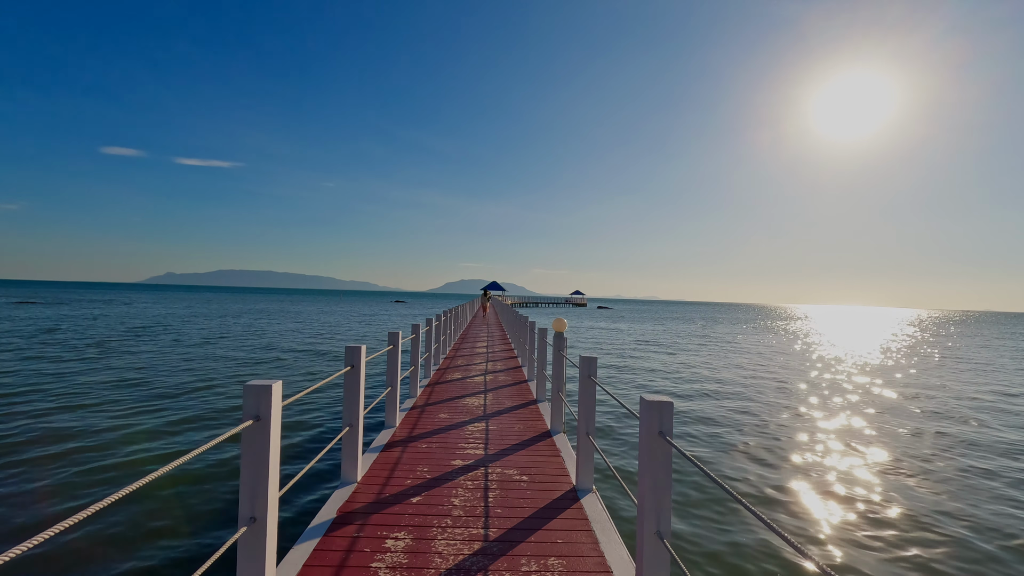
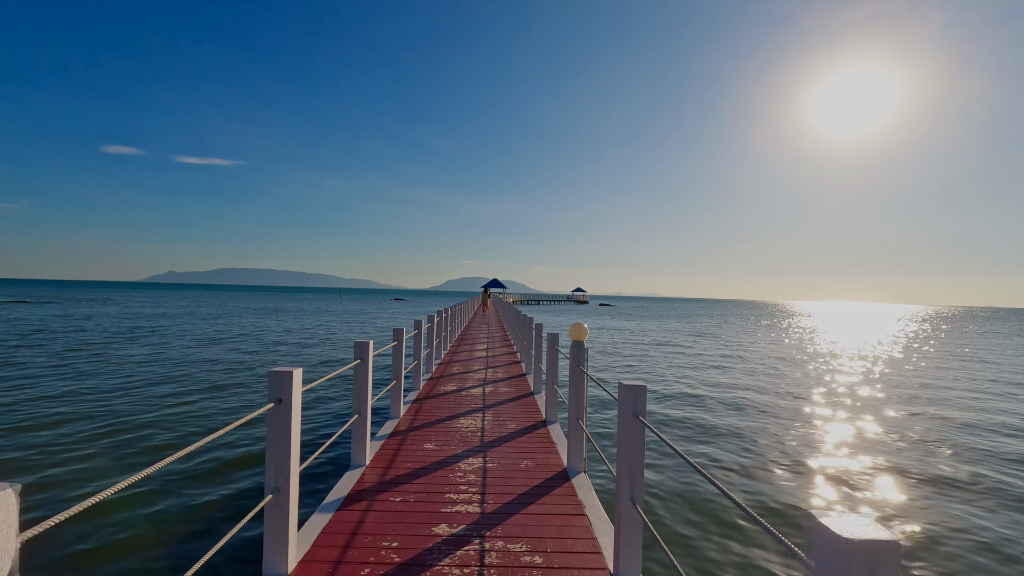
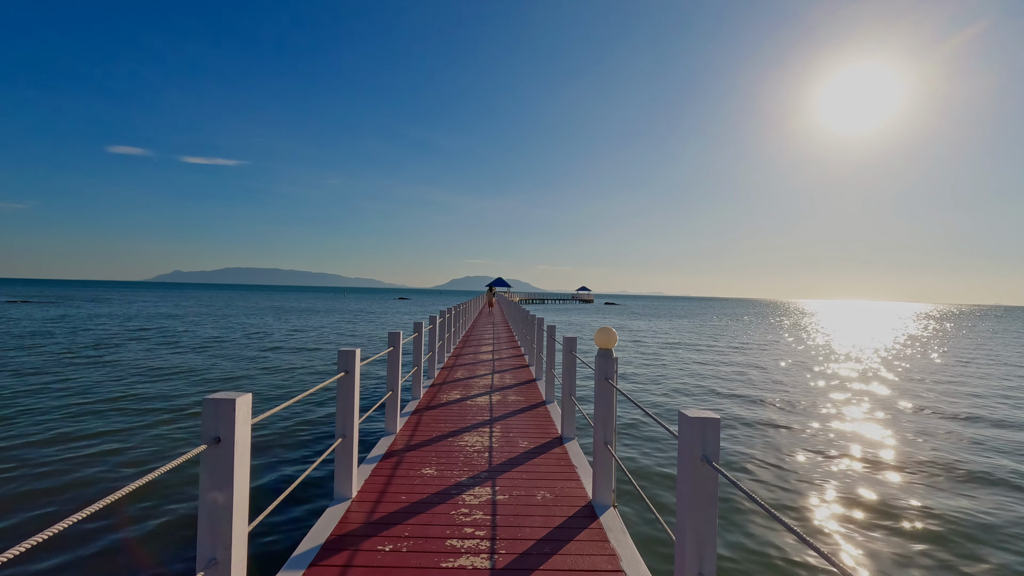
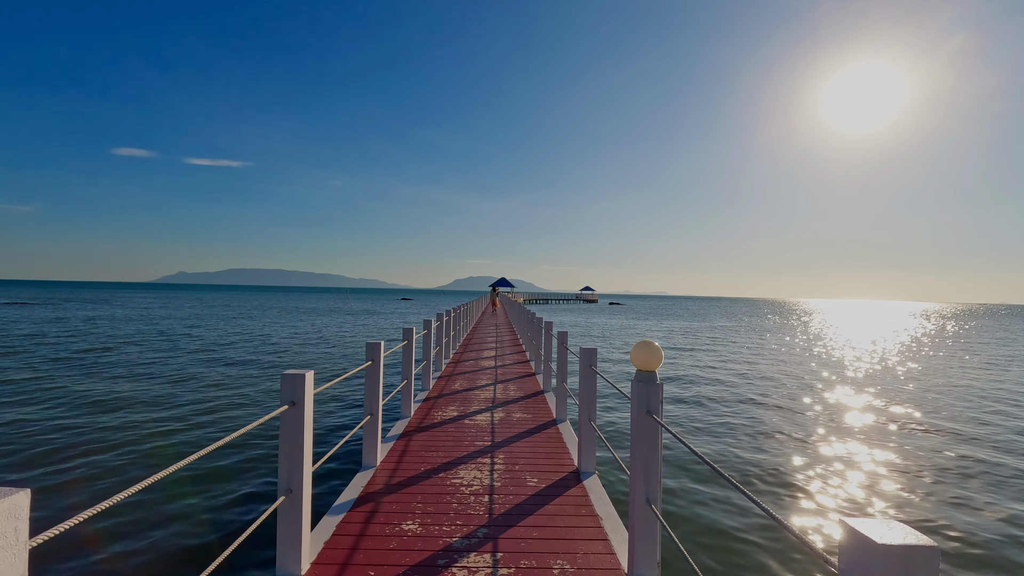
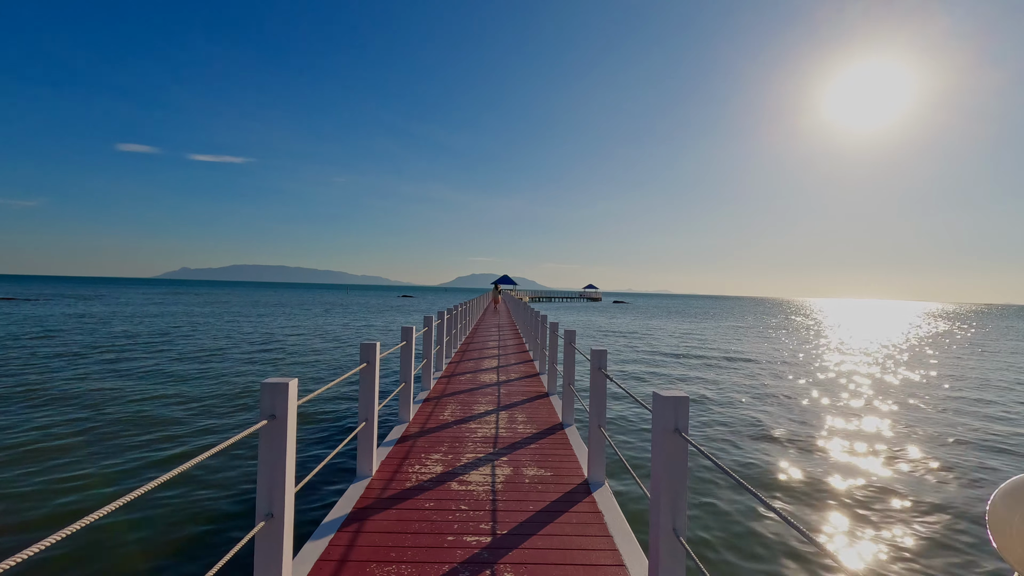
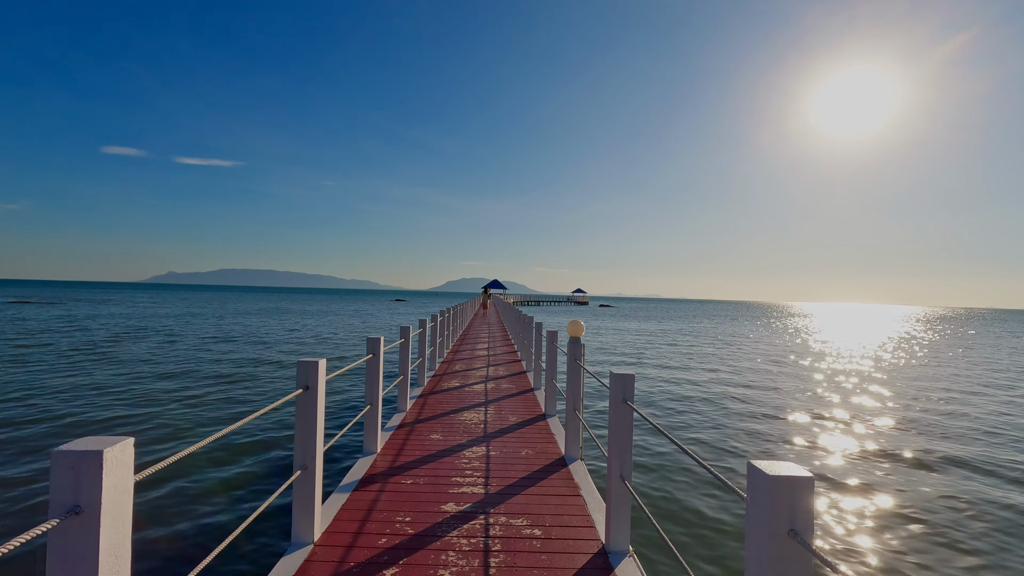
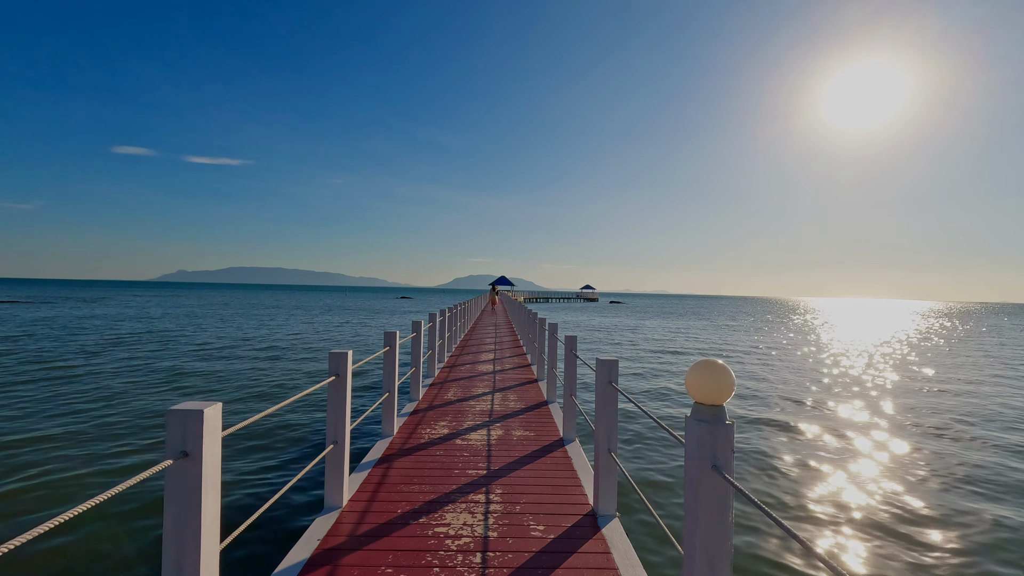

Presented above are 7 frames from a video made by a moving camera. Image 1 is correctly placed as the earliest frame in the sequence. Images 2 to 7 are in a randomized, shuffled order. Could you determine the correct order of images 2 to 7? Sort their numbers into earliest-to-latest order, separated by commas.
6, 2, 3, 4, 7, 5
